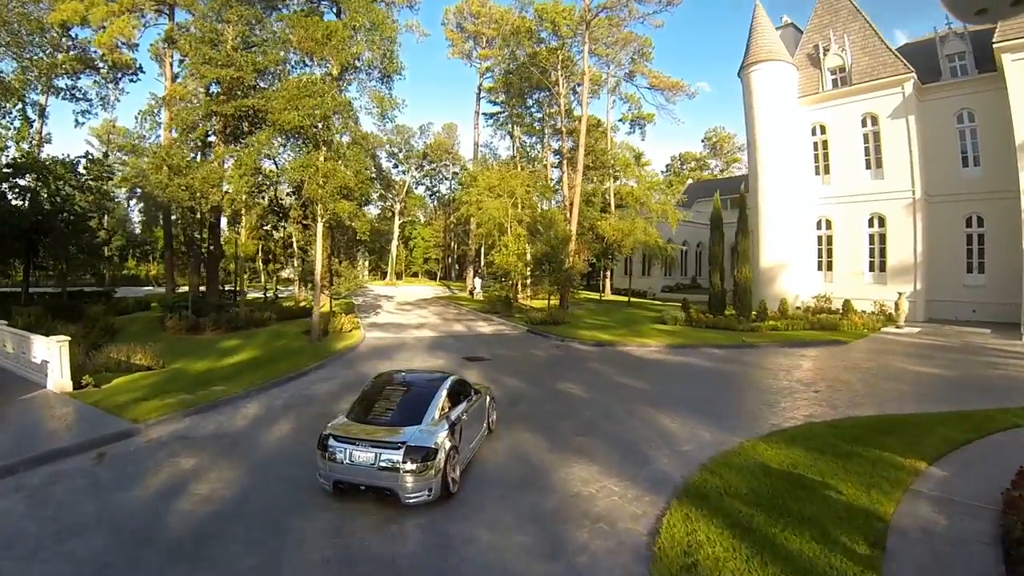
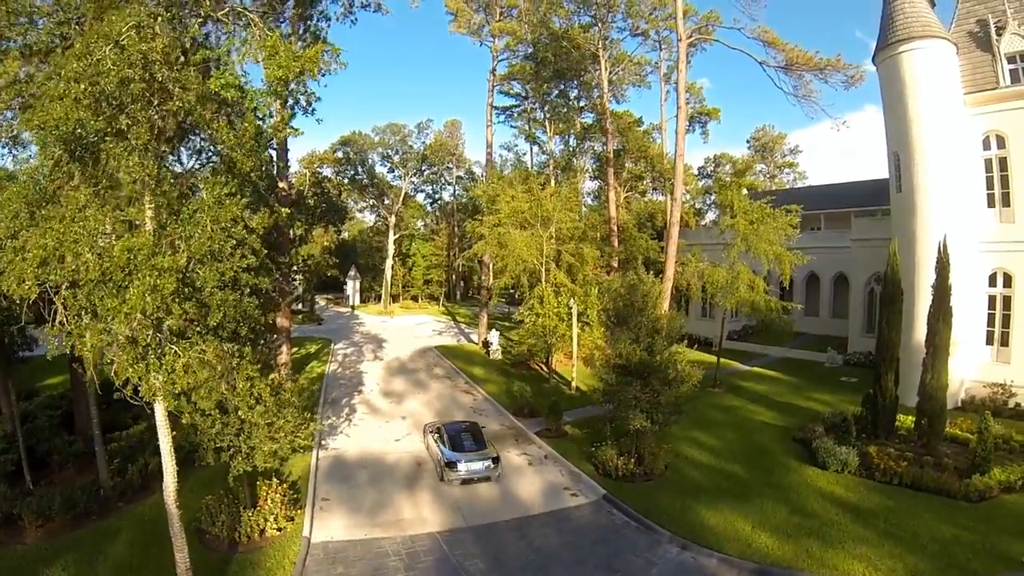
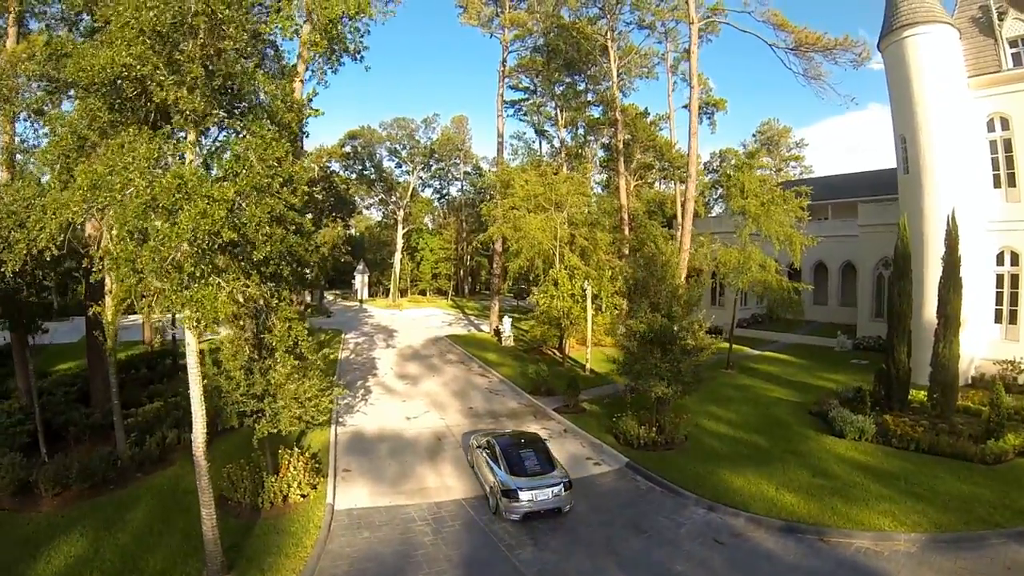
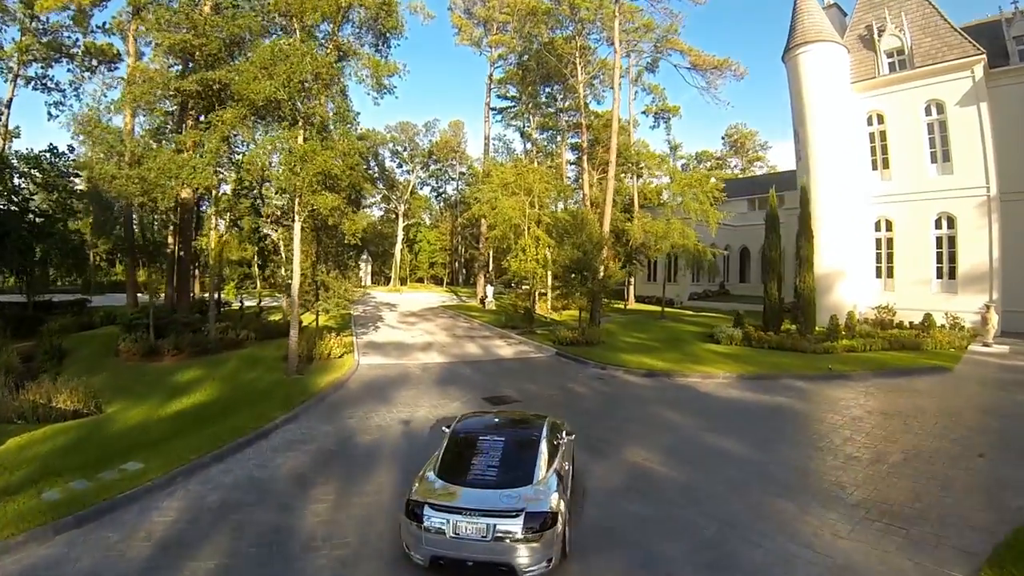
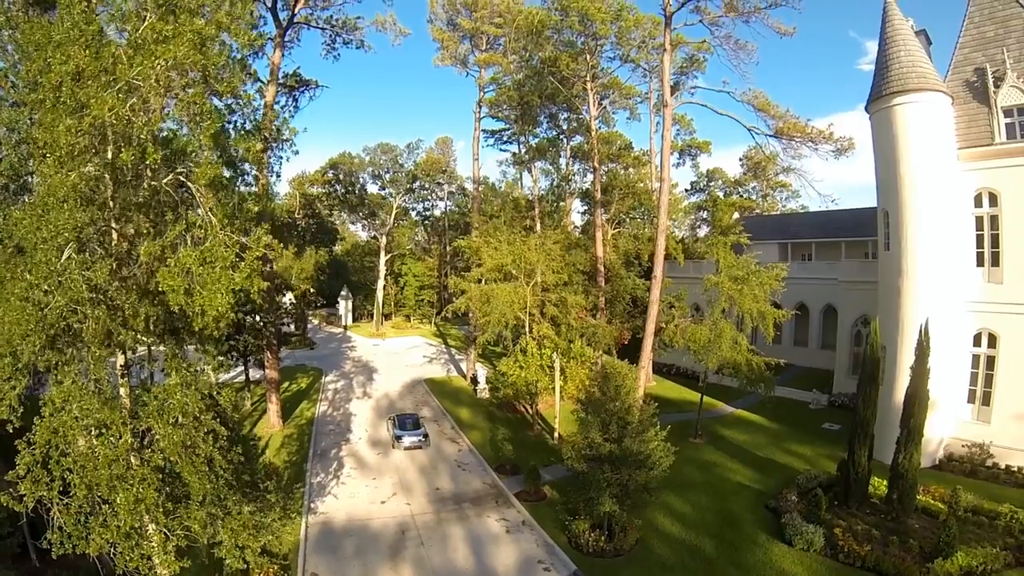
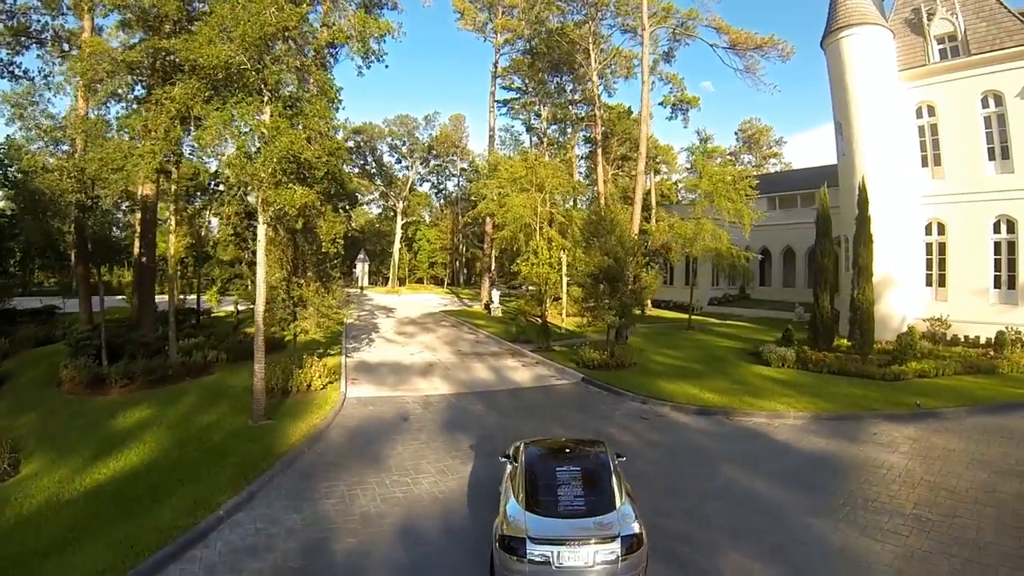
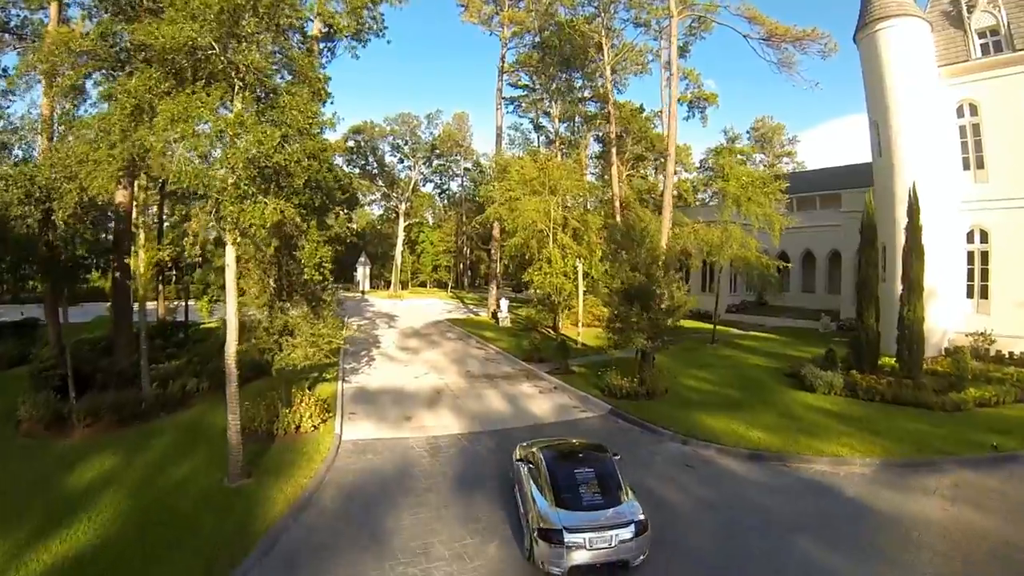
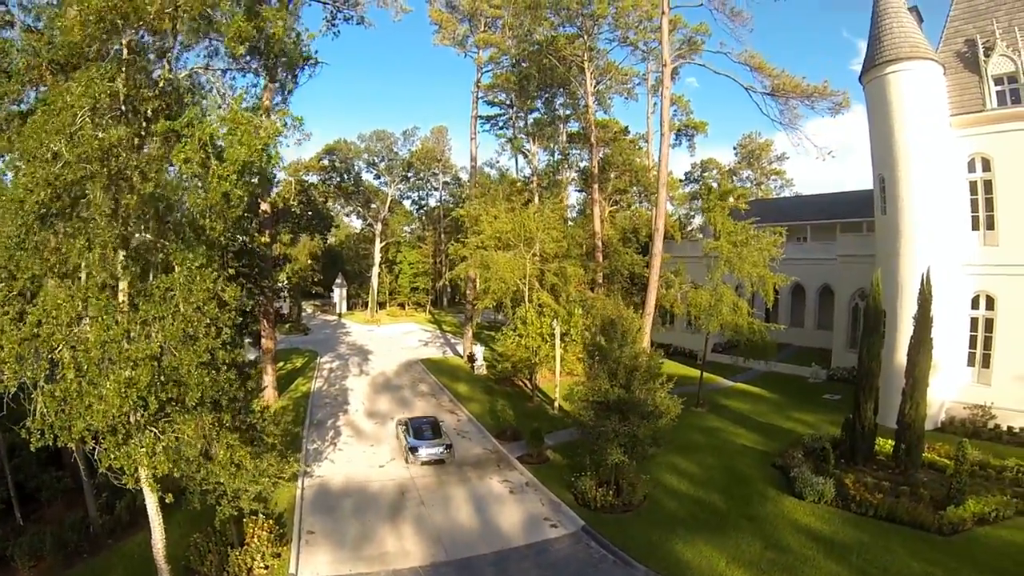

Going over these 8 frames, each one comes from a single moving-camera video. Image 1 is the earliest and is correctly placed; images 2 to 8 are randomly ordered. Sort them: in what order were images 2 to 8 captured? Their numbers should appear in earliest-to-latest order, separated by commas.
4, 6, 7, 3, 2, 8, 5
